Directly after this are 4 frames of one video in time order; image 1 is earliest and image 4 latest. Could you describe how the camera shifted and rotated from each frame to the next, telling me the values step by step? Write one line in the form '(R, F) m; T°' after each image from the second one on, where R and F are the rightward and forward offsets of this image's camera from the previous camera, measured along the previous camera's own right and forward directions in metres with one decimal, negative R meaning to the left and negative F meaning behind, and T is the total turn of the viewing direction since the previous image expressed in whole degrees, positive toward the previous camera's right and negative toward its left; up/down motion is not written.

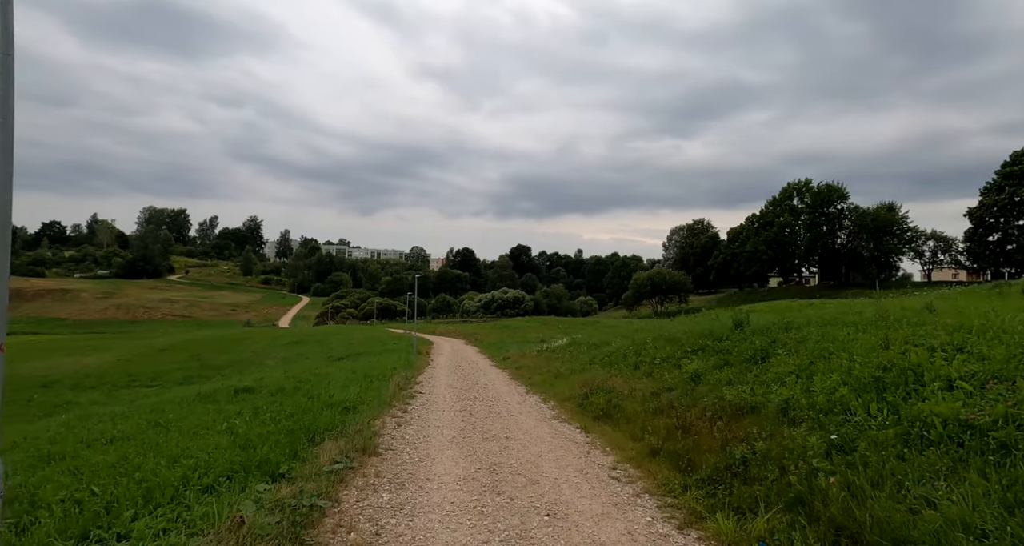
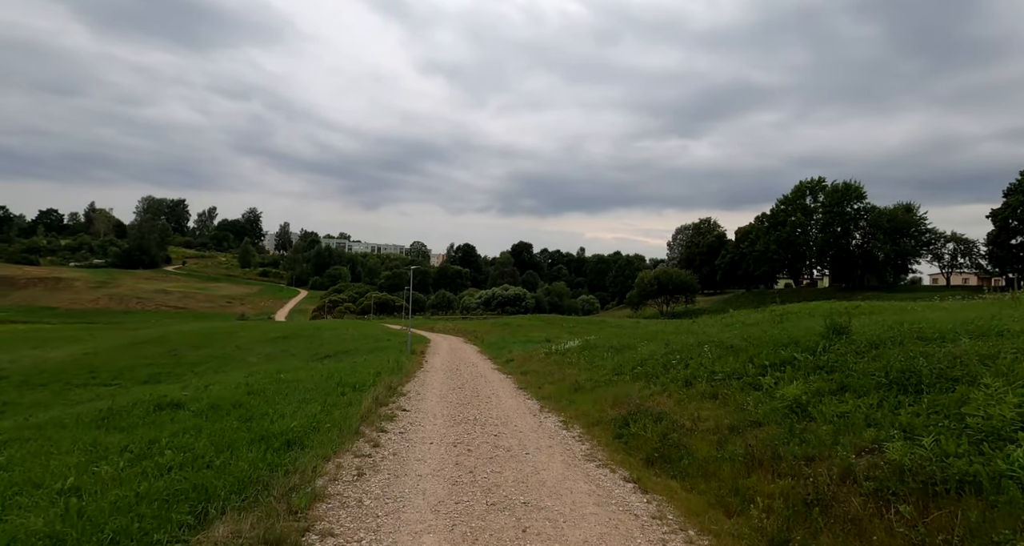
(-0.4, +4.5) m; 0°
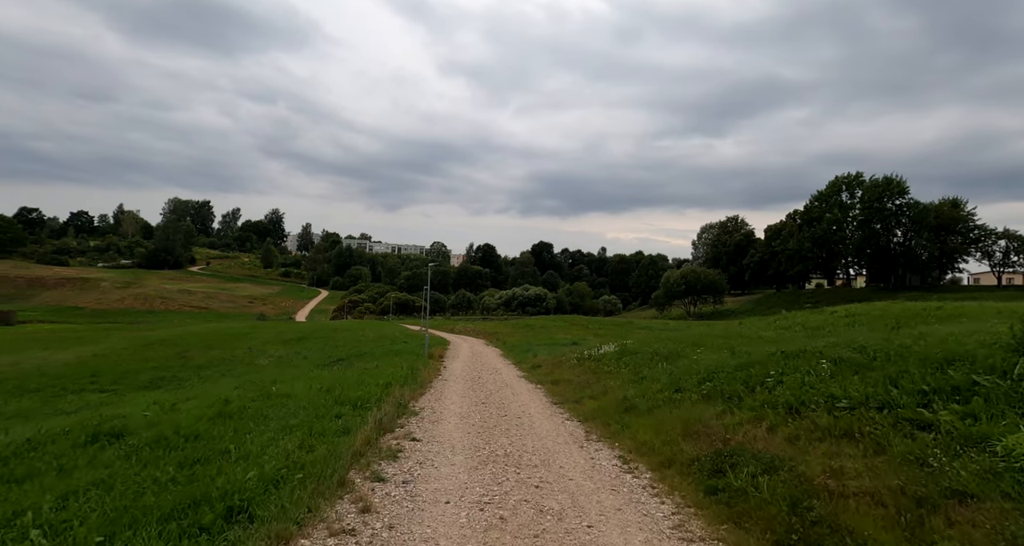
(-0.5, +3.6) m; -2°
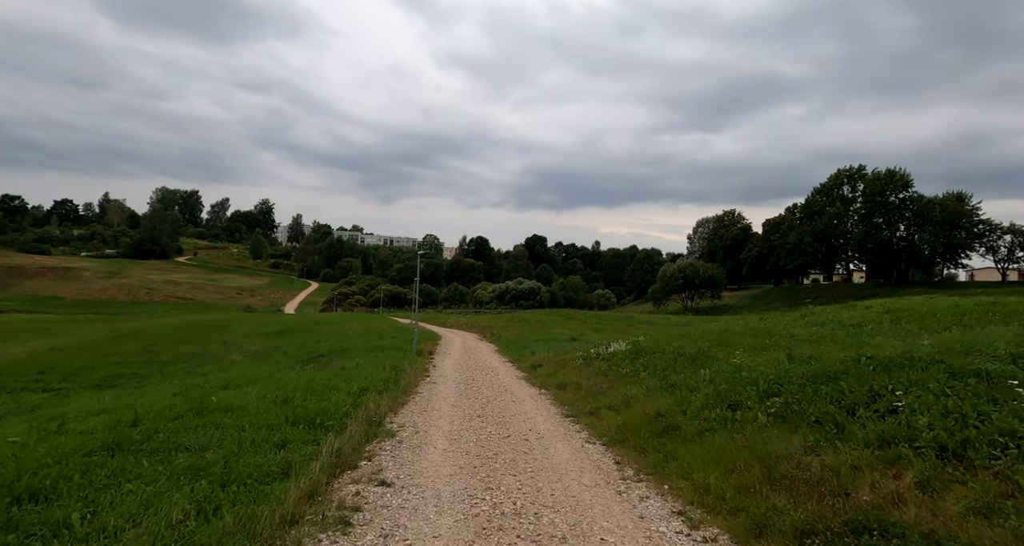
(-0.3, +3.7) m; +1°
